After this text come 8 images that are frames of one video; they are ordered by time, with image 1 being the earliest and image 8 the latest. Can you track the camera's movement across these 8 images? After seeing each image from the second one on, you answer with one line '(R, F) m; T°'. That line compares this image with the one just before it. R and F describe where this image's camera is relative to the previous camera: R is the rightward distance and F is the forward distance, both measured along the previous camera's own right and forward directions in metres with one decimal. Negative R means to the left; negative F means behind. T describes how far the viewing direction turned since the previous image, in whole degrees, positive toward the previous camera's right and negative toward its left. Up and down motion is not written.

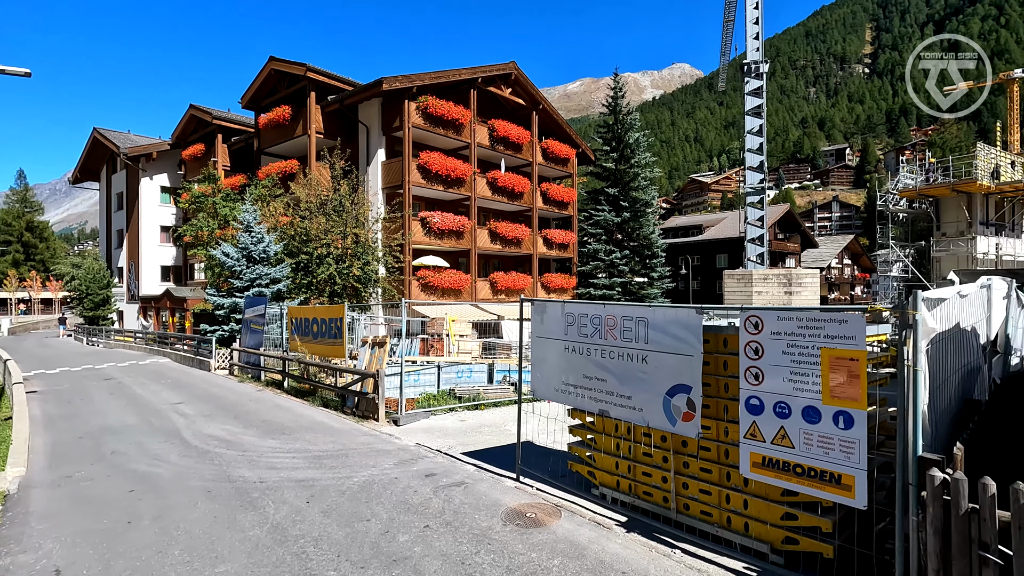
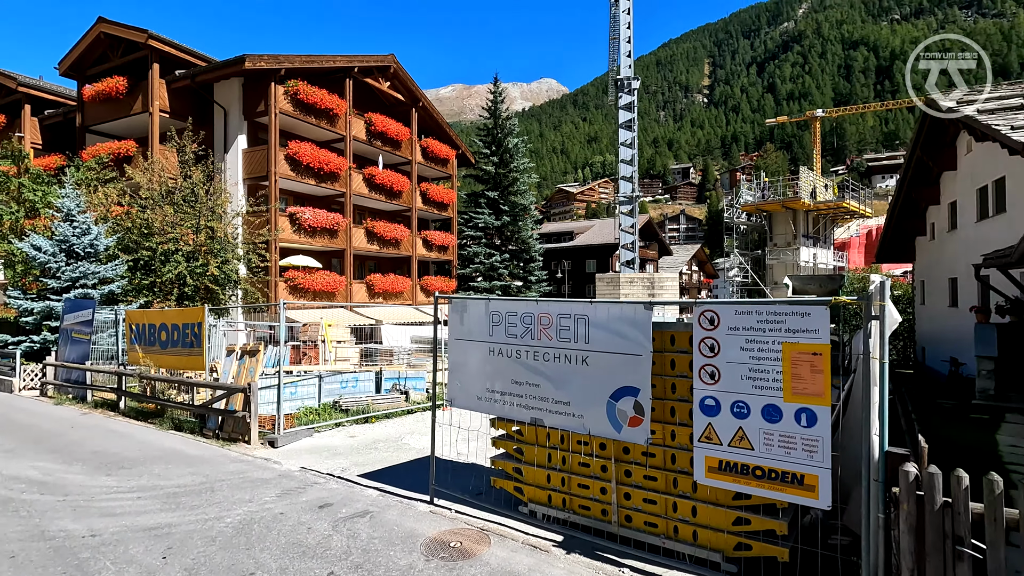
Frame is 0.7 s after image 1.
(-0.4, +0.7) m; +14°
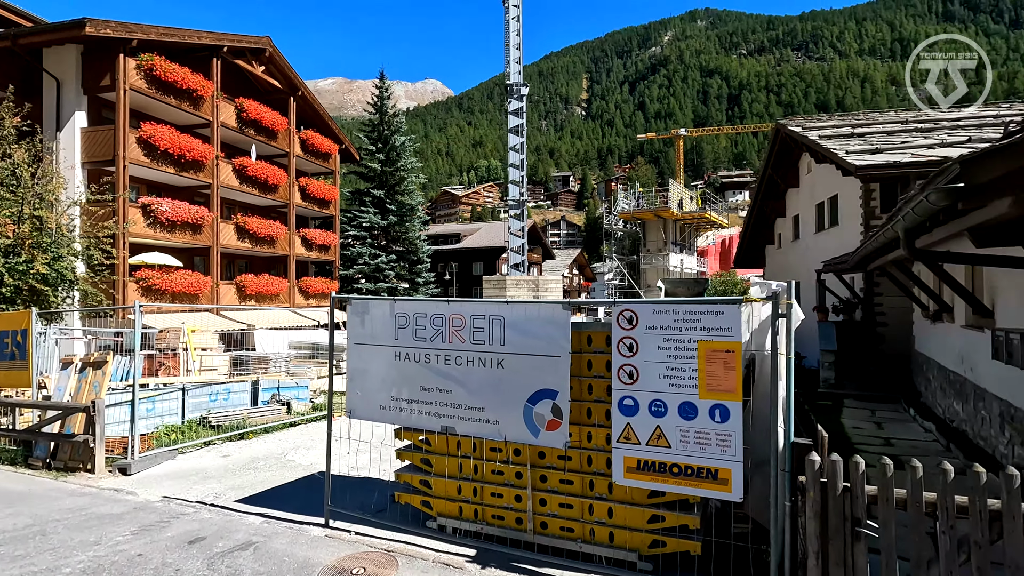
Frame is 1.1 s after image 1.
(-0.2, +0.3) m; +12°
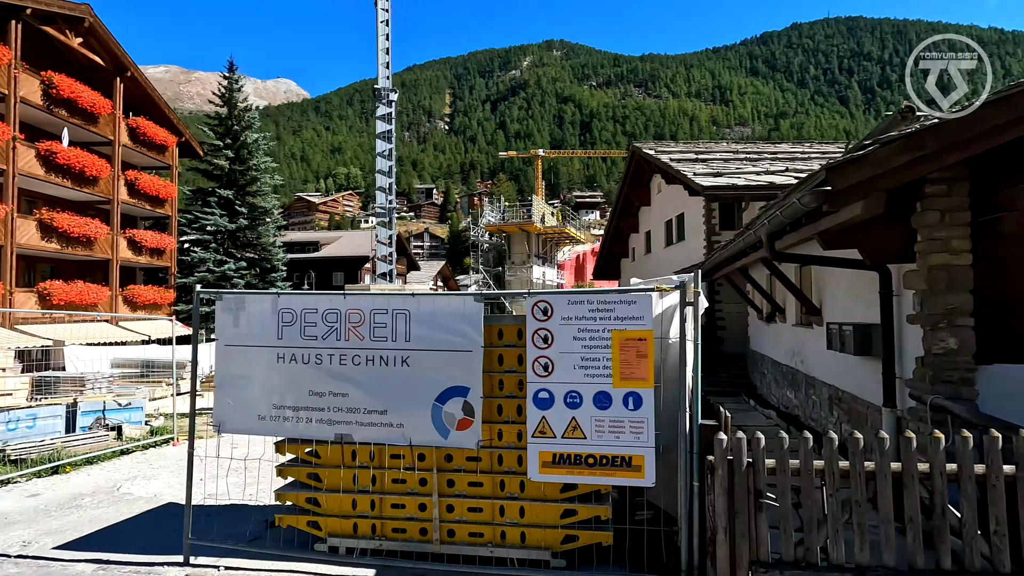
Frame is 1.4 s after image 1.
(-0.3, +0.2) m; +15°
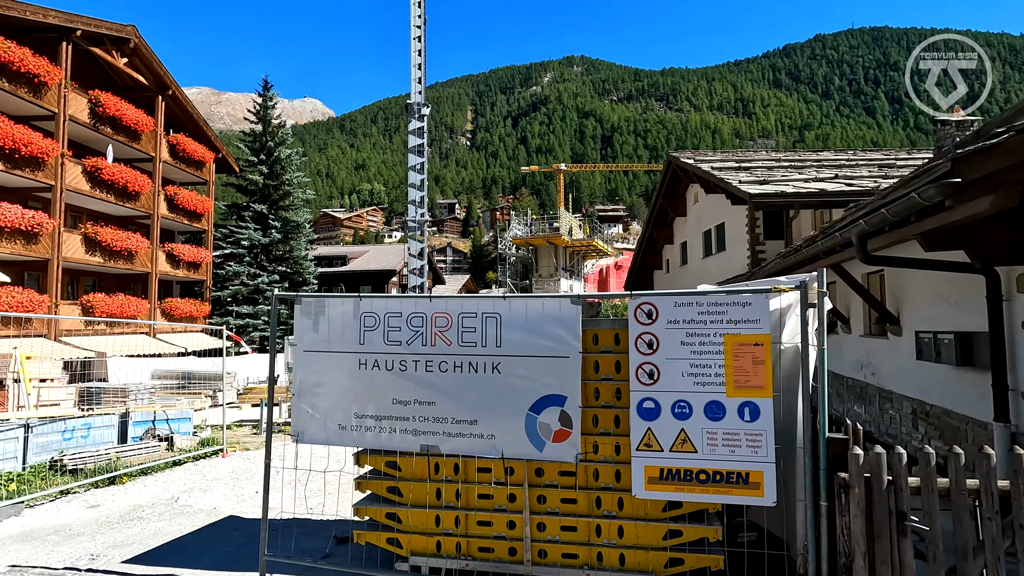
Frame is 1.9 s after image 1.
(-0.5, +0.2) m; -2°
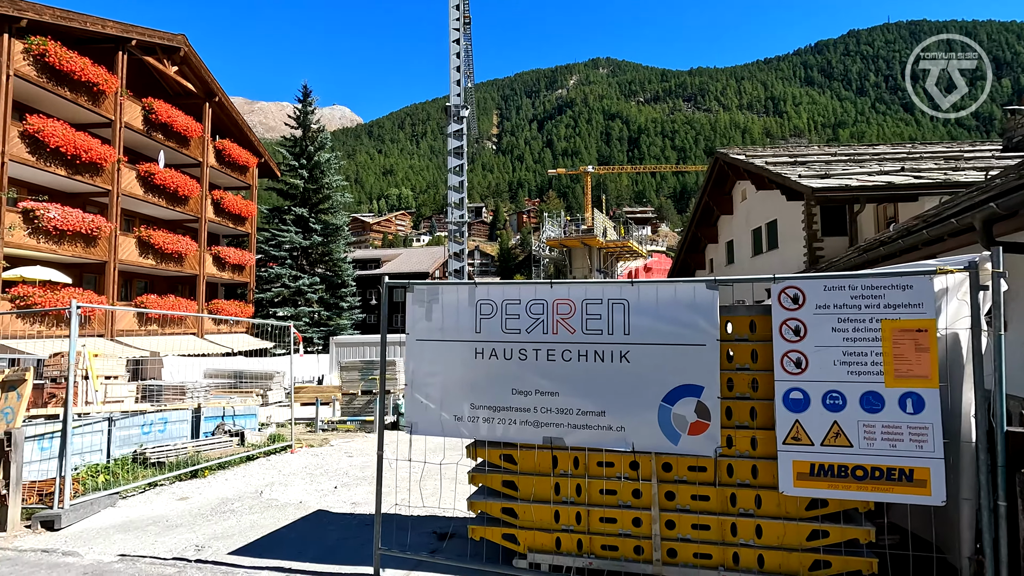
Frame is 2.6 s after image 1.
(-0.7, +0.1) m; -3°
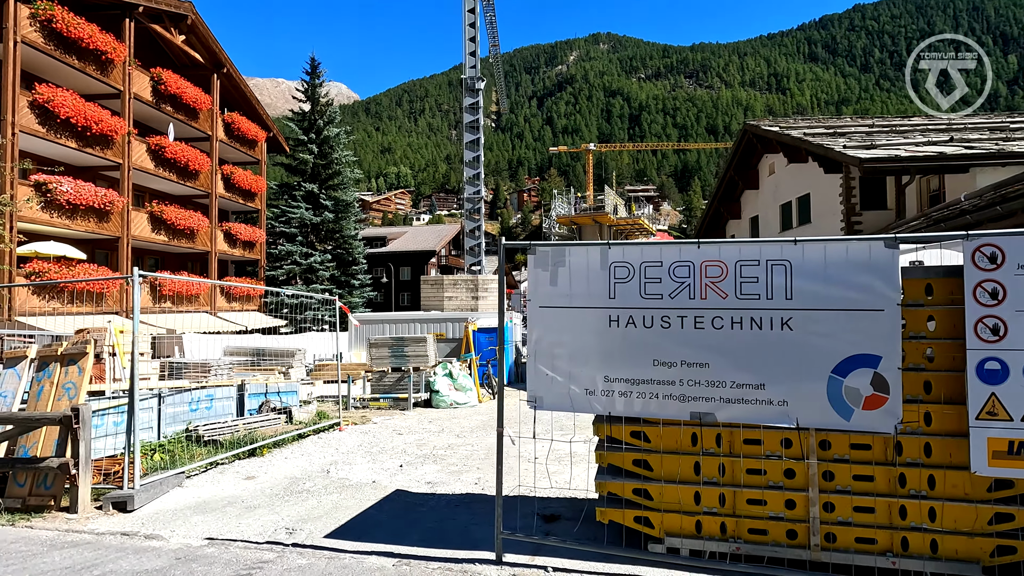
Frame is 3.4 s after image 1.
(-0.9, +0.4) m; 0°
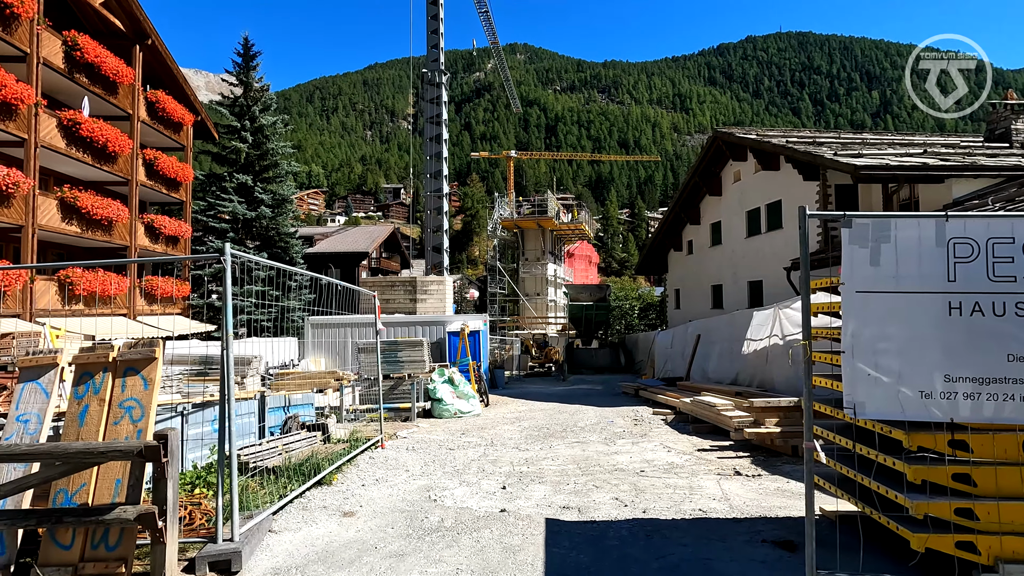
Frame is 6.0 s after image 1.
(-2.1, +1.0) m; +9°
